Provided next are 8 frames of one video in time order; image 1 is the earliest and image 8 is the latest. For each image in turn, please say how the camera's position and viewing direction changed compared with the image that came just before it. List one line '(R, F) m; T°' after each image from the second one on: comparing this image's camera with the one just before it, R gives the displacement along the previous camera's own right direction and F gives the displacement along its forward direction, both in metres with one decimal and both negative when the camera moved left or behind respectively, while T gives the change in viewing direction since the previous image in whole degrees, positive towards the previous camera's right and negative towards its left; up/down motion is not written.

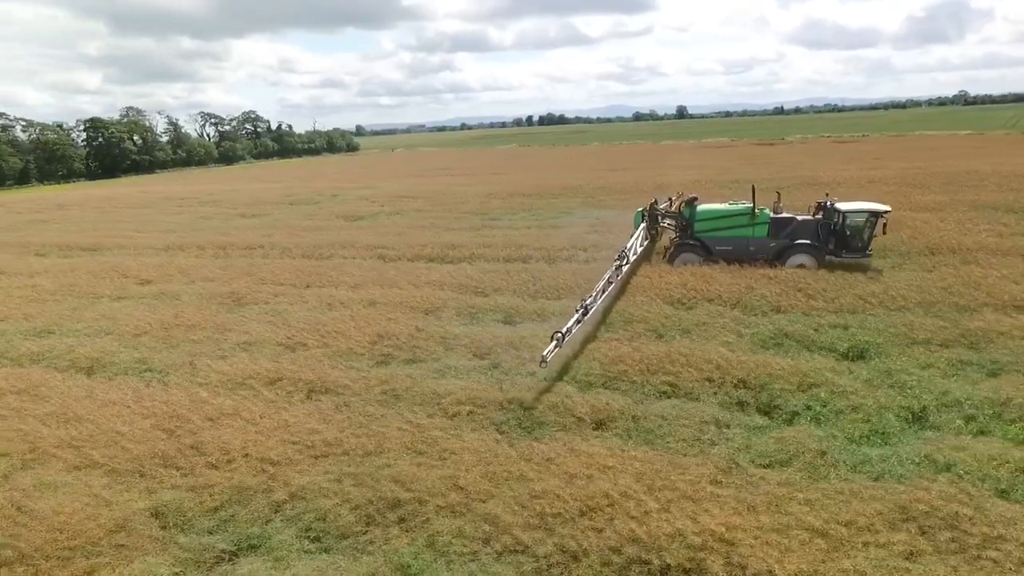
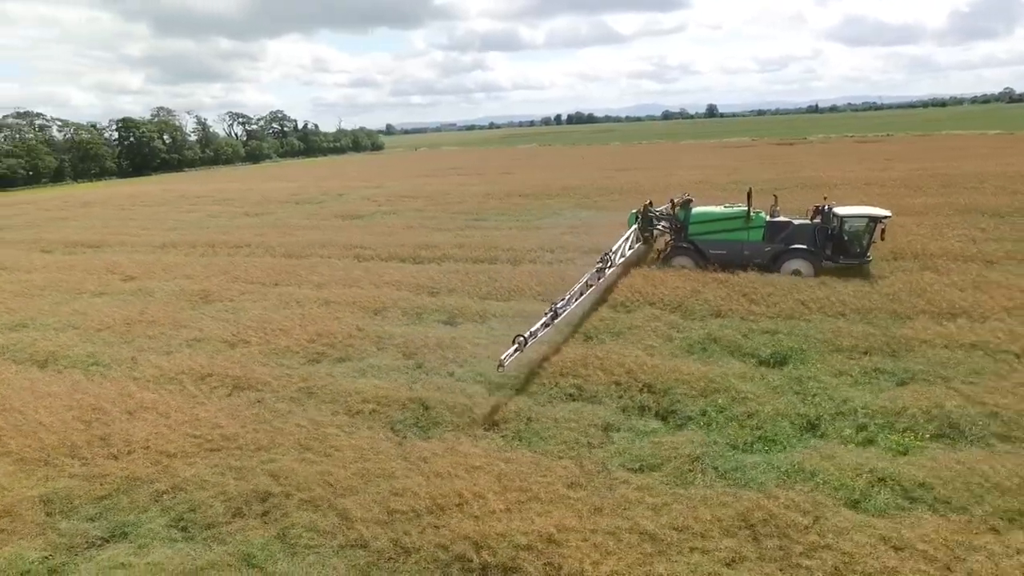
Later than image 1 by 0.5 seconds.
(+1.8, -0.1) m; -3°
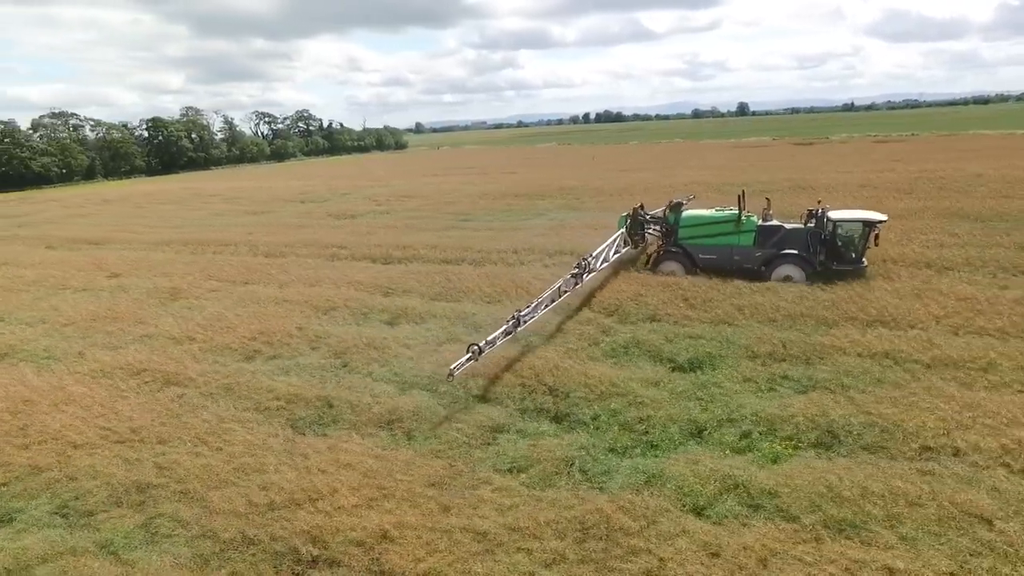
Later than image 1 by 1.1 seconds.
(+1.8, -0.1) m; -3°
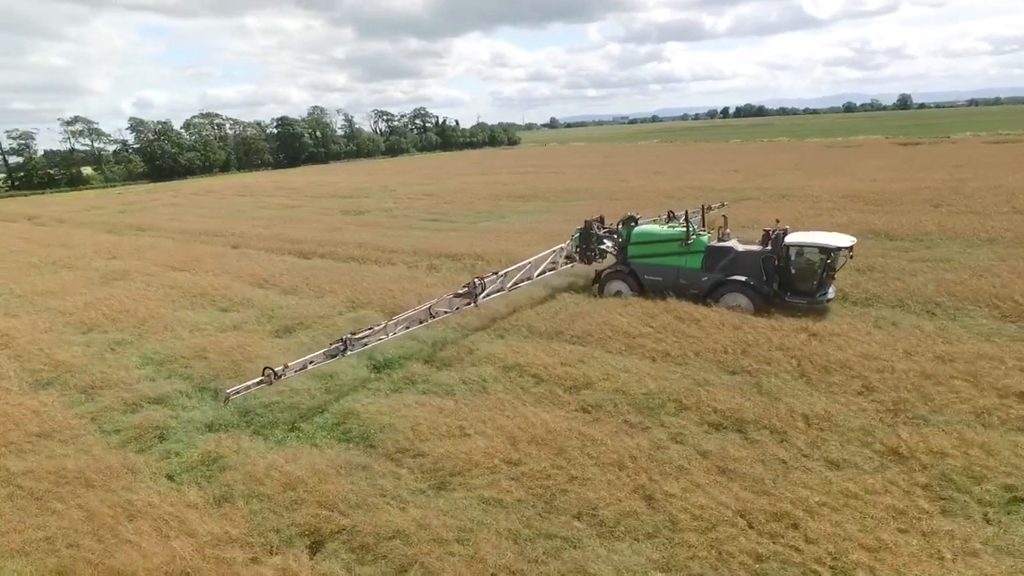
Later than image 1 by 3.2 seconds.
(+7.4, -0.3) m; -12°
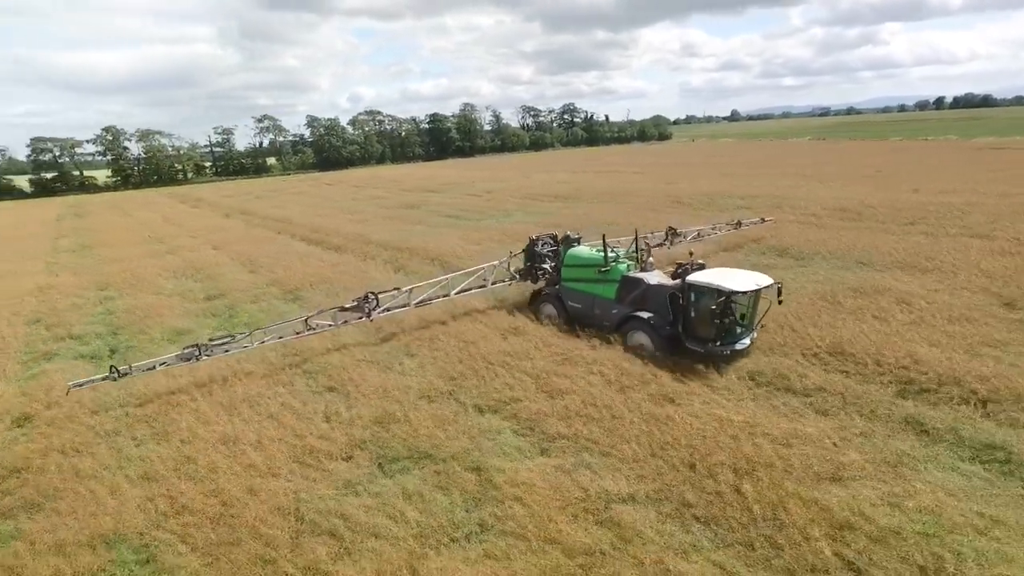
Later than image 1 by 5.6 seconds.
(+7.9, -1.1) m; -15°
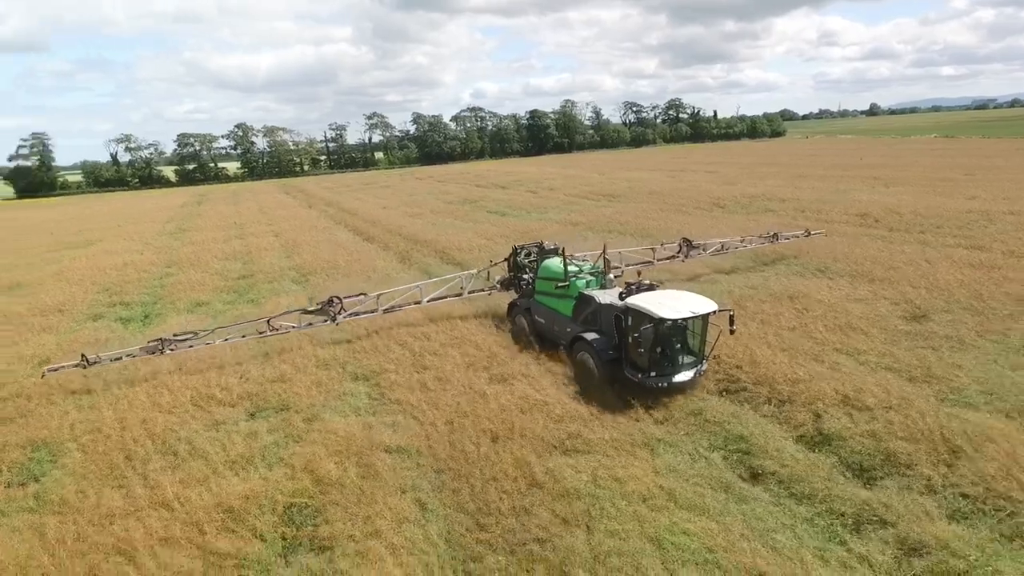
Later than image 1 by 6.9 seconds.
(+3.8, -1.0) m; -10°
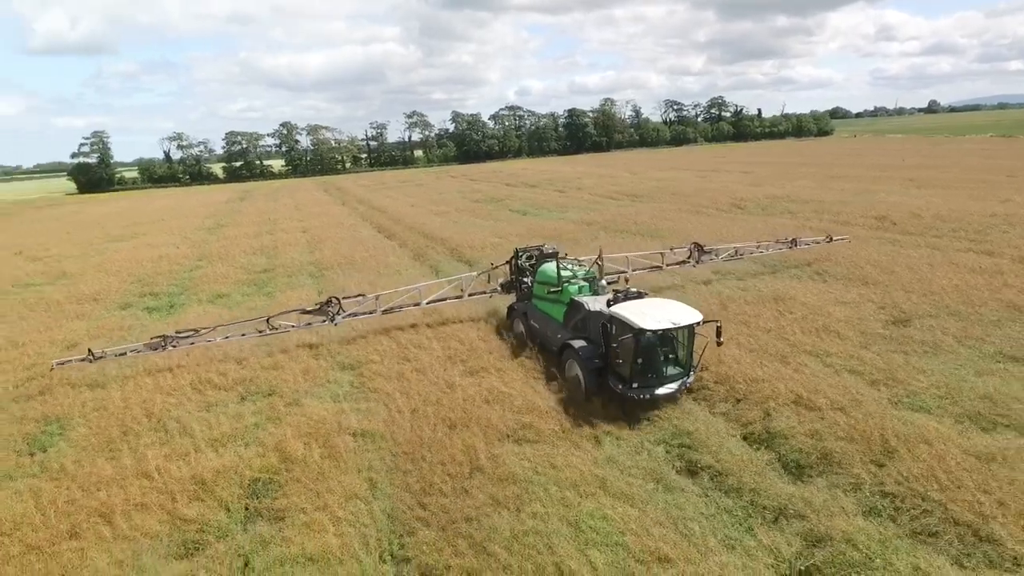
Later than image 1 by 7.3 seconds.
(+1.1, -0.4) m; -4°
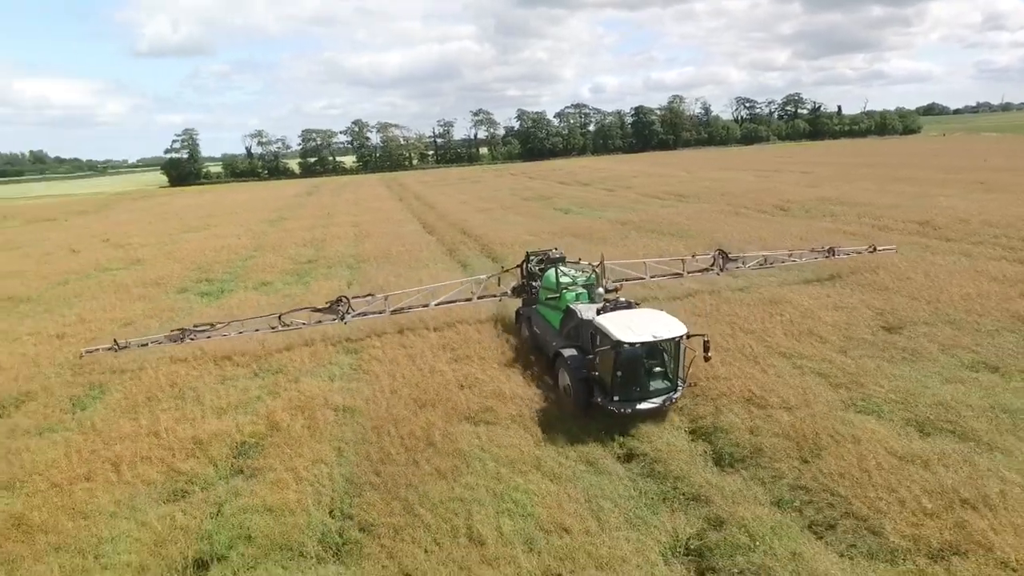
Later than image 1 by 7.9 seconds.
(+1.4, -0.6) m; -6°
